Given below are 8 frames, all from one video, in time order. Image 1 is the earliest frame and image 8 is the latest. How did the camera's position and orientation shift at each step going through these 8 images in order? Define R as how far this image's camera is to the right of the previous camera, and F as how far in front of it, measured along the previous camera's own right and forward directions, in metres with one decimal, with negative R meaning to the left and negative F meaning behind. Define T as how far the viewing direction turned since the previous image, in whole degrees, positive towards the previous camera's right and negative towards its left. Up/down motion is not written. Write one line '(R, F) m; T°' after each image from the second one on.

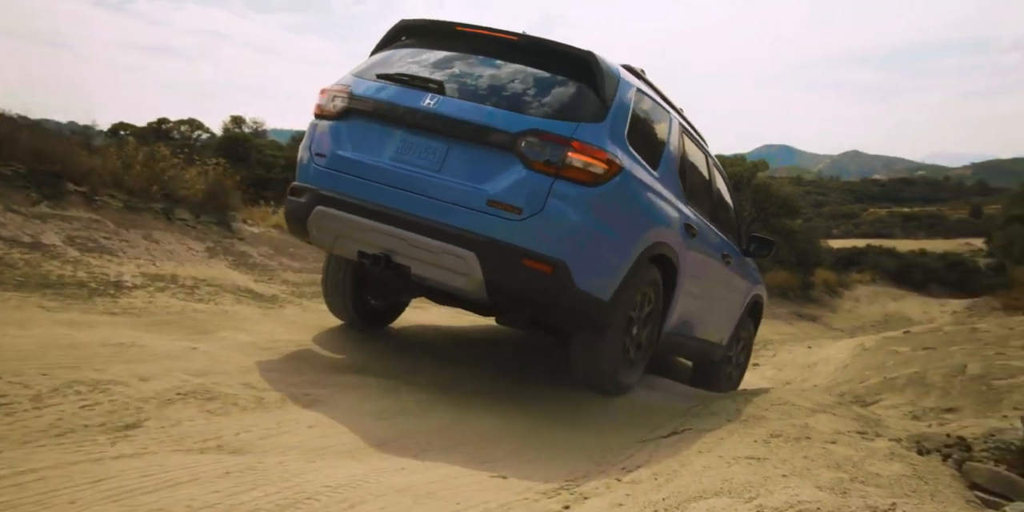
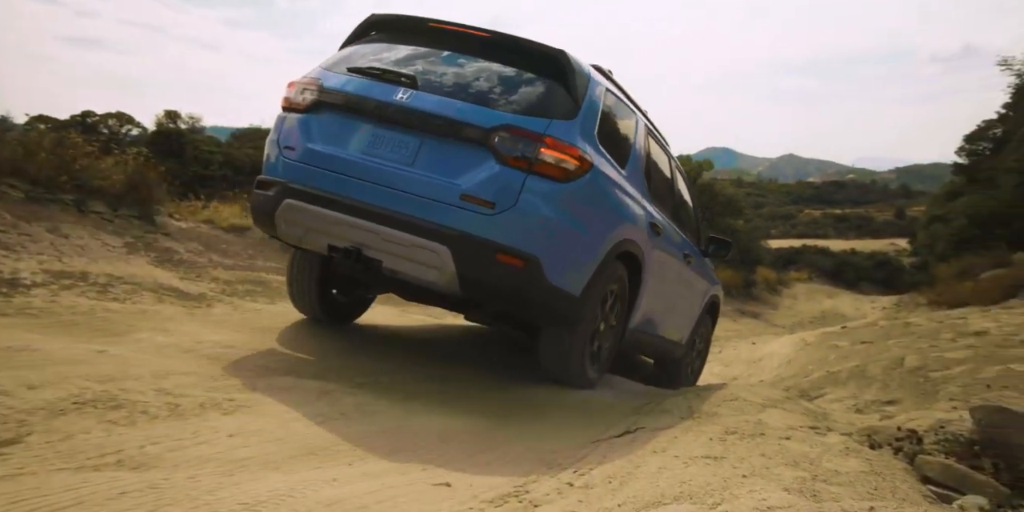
(0.0, +0.2) m; +4°
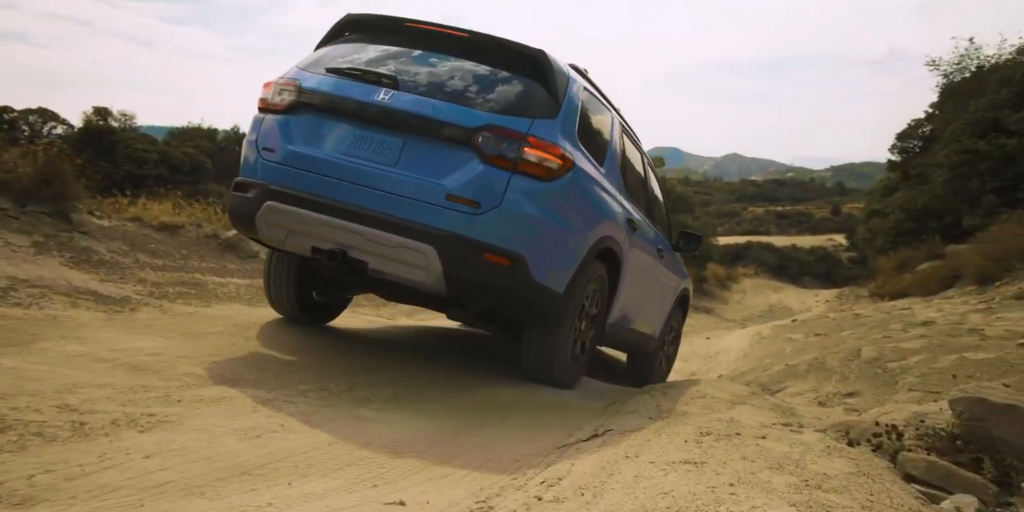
(0.0, +0.3) m; +4°
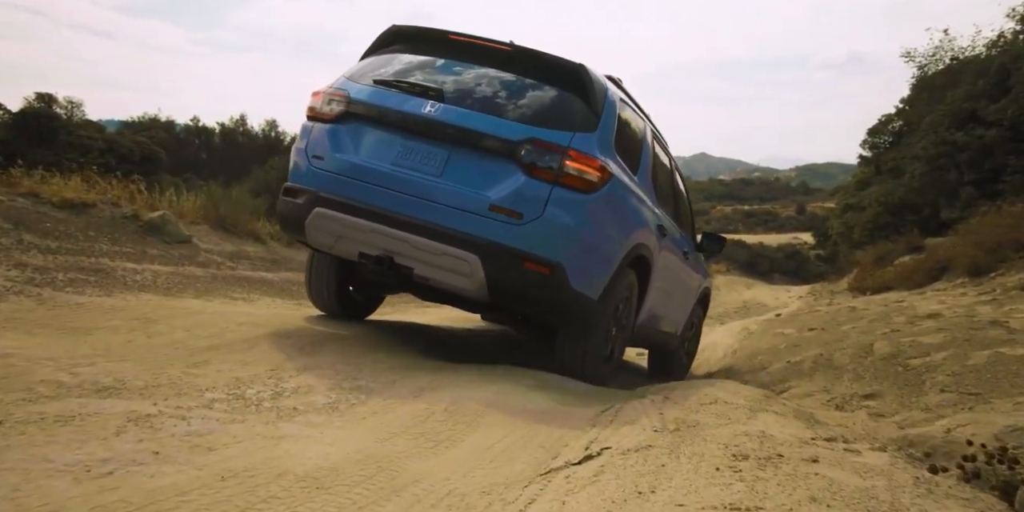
(0.0, +0.8) m; +2°
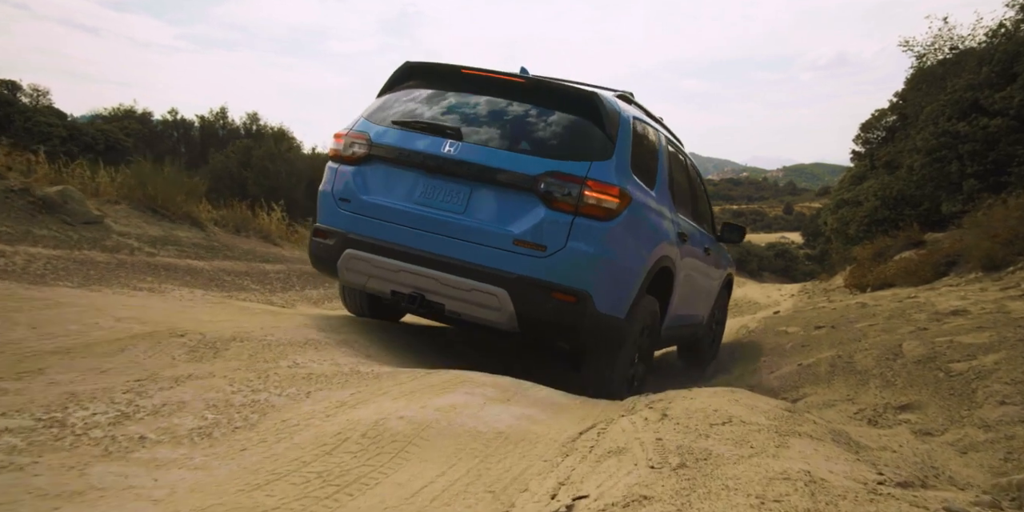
(+0.1, +0.9) m; +1°
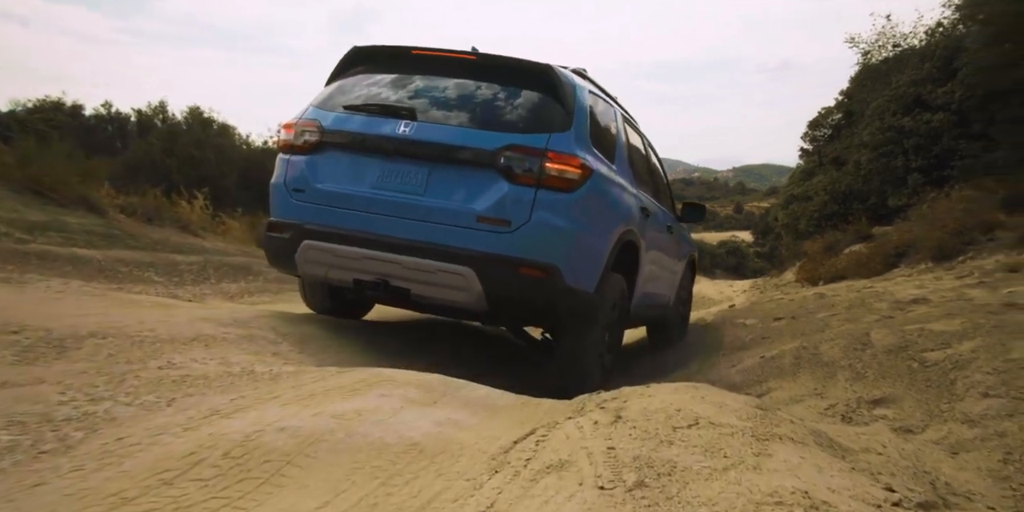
(+0.1, +0.5) m; +4°
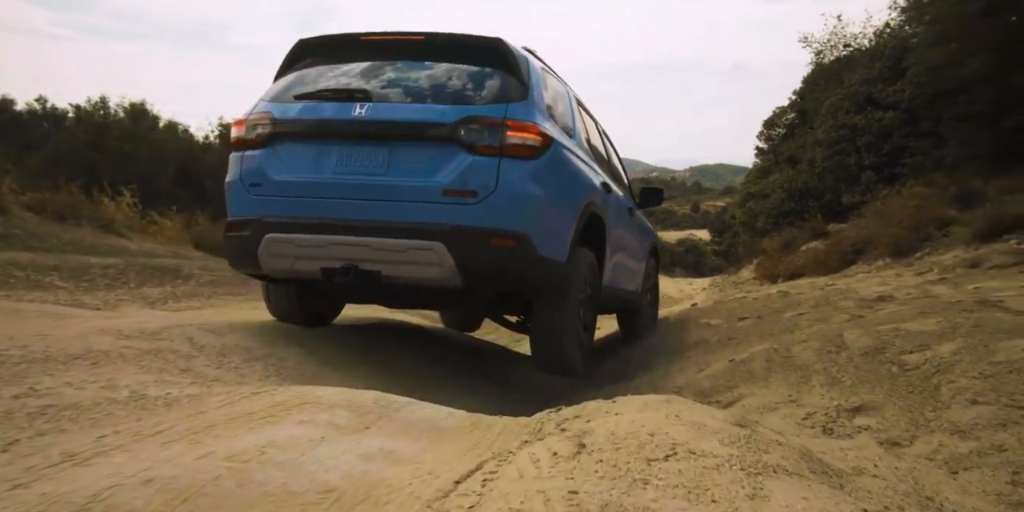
(0.0, +0.4) m; +3°
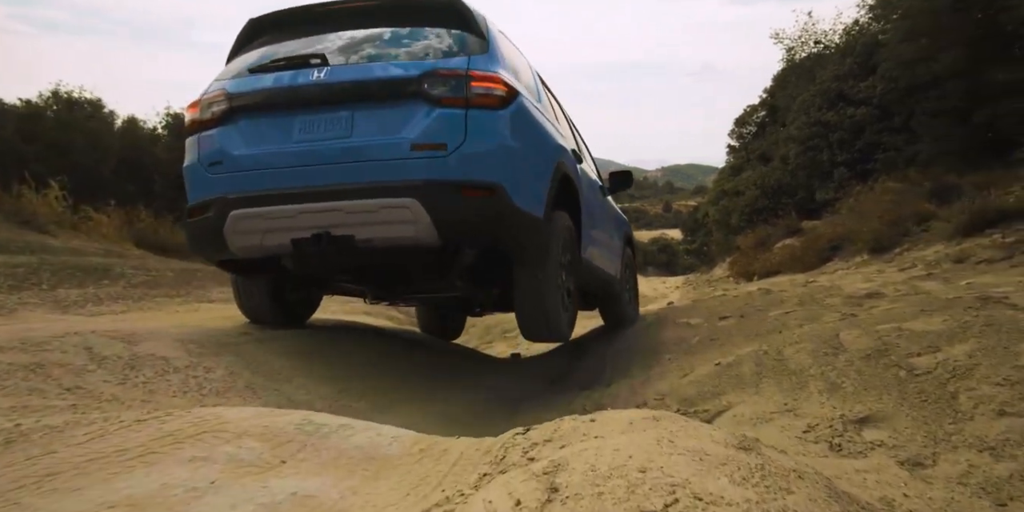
(0.0, +0.5) m; +2°
